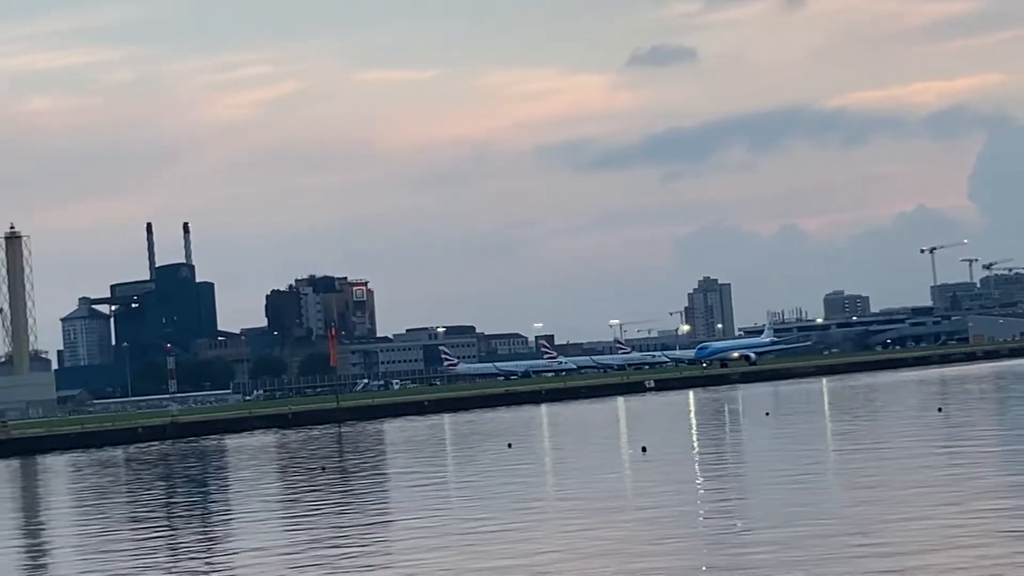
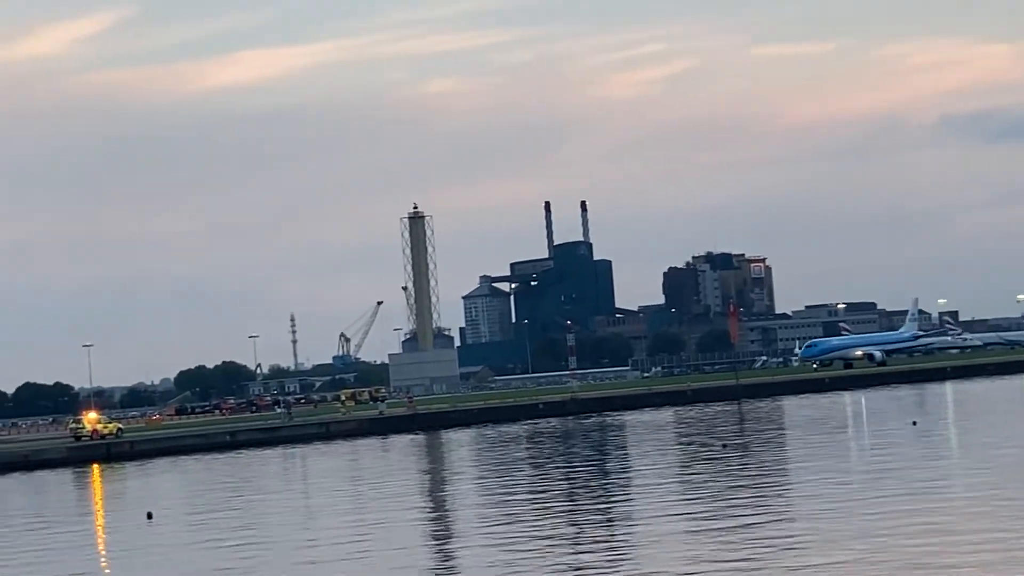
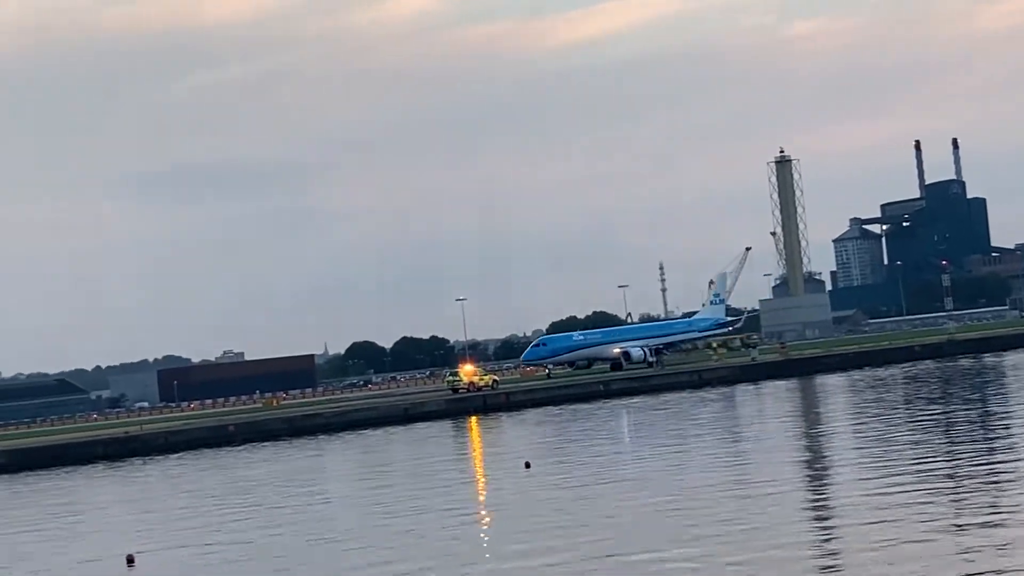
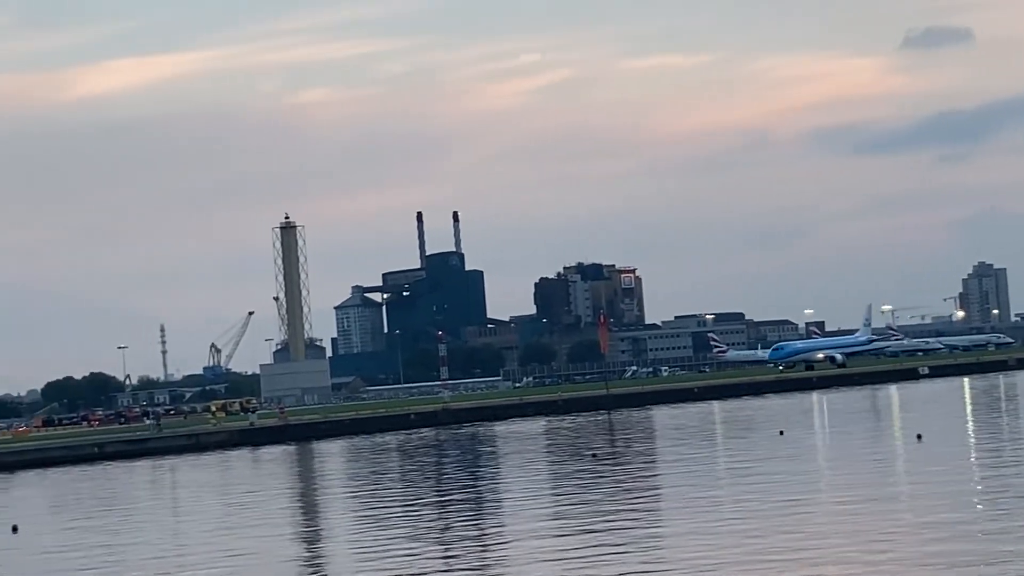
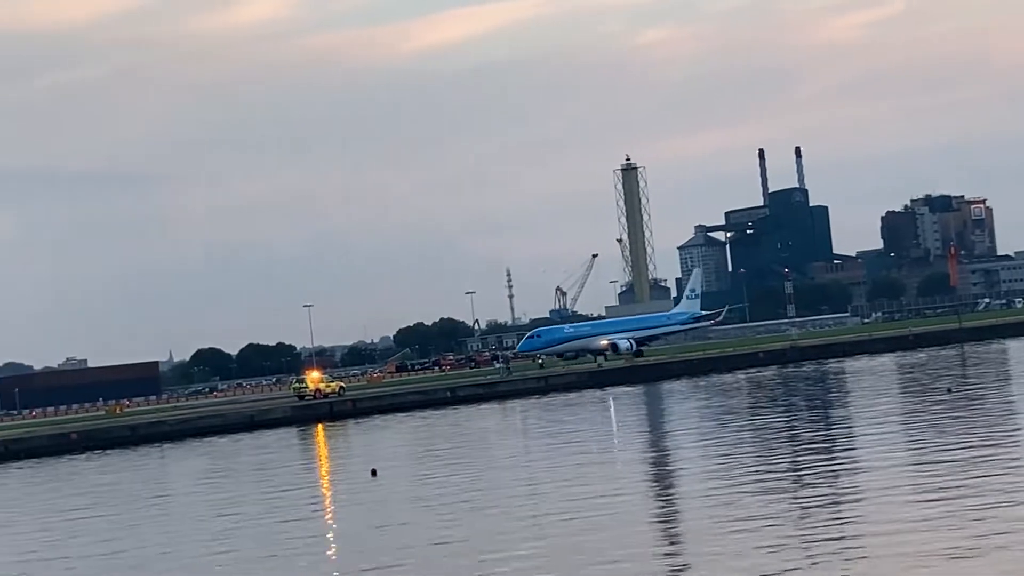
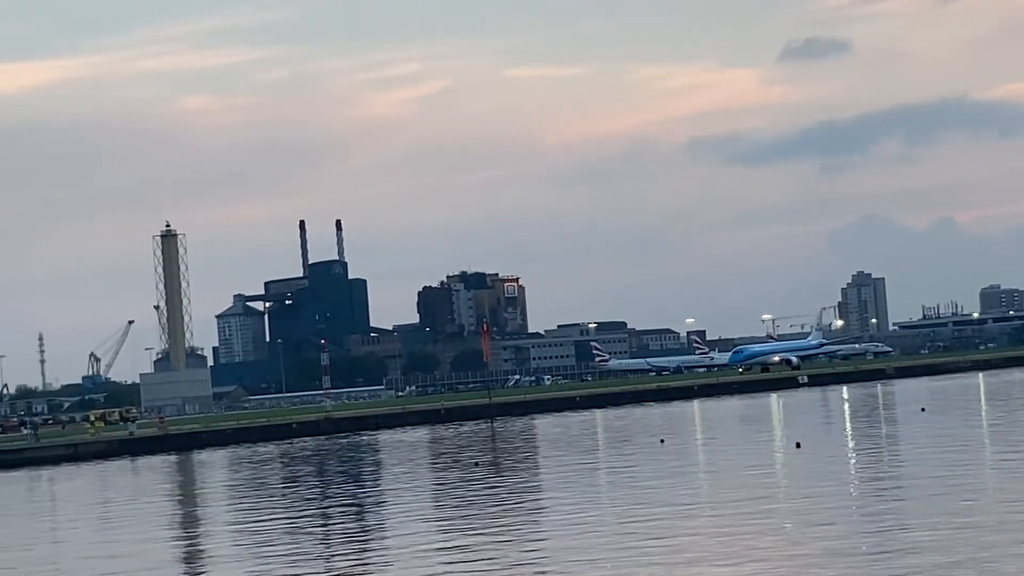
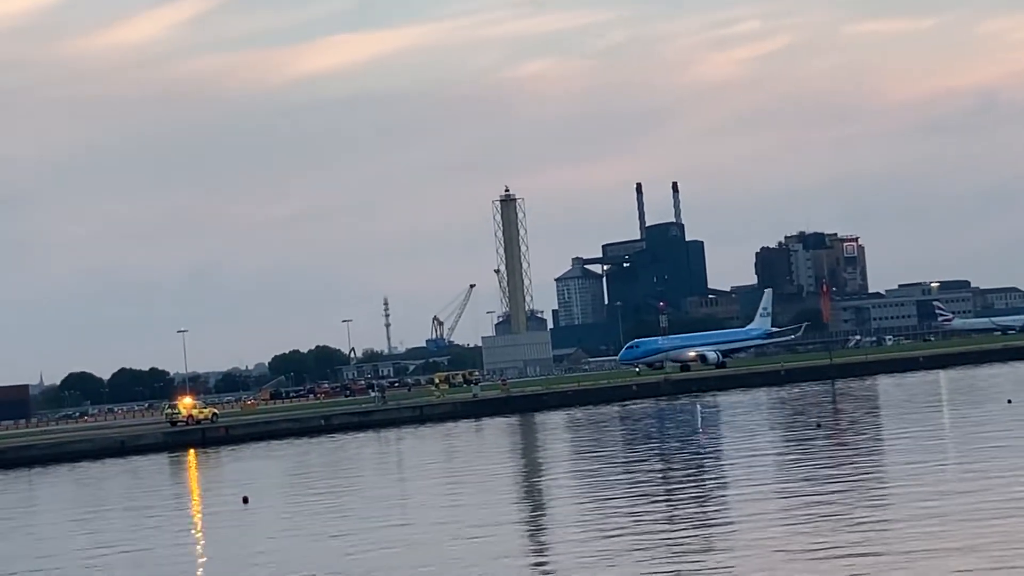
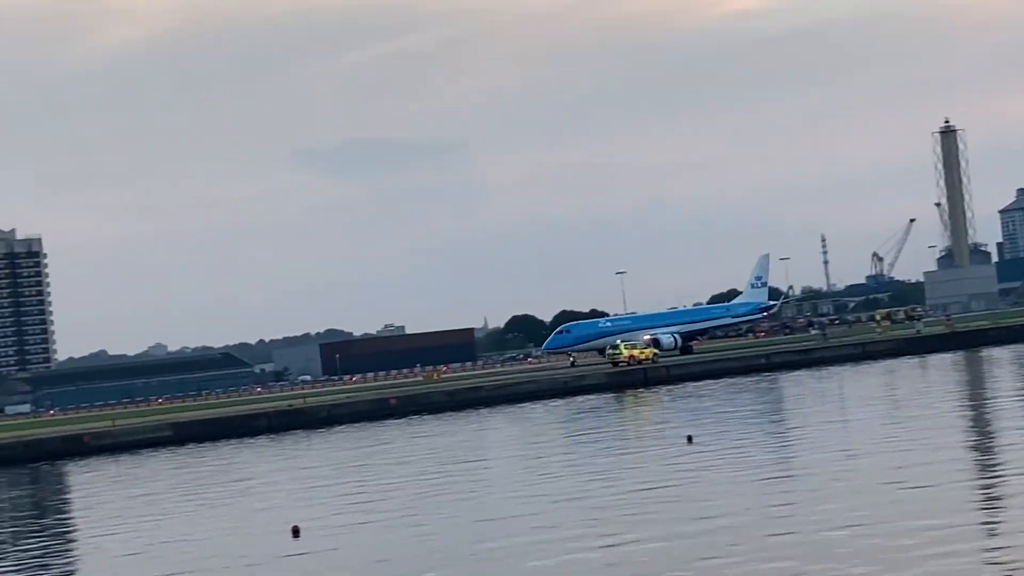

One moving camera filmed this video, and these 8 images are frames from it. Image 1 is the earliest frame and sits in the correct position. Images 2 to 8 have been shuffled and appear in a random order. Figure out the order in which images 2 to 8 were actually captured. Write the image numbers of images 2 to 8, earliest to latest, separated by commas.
6, 4, 2, 7, 5, 3, 8
